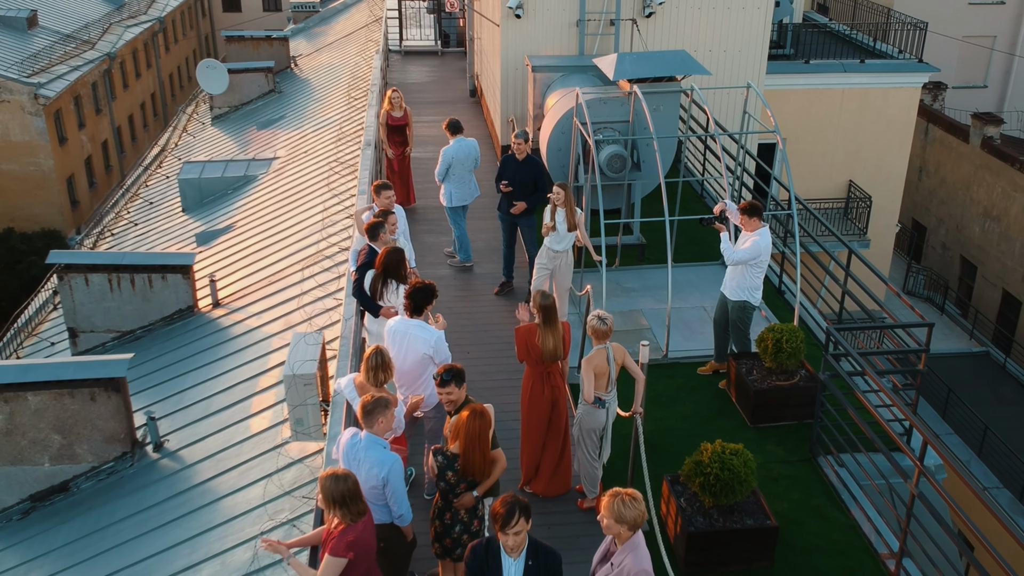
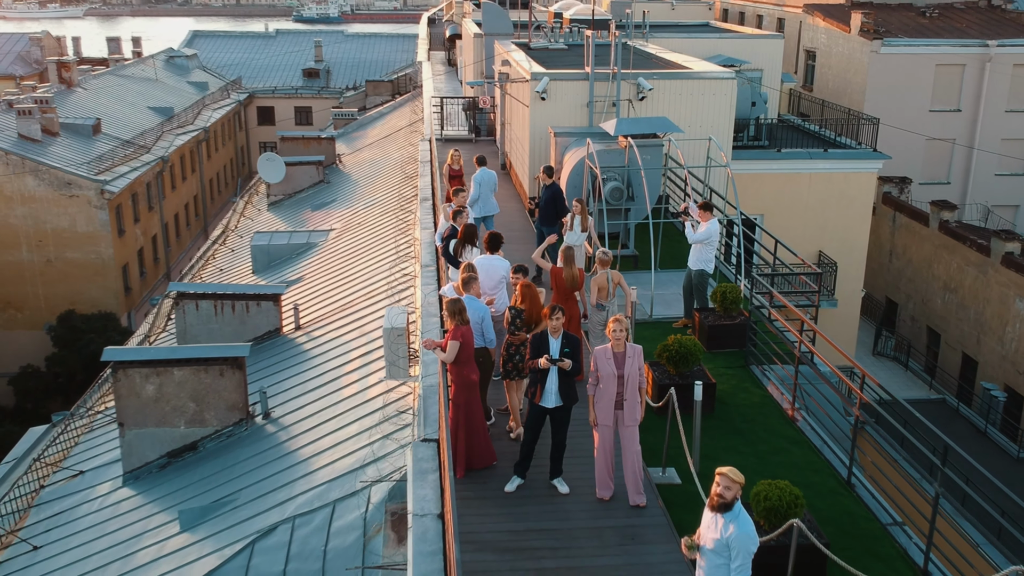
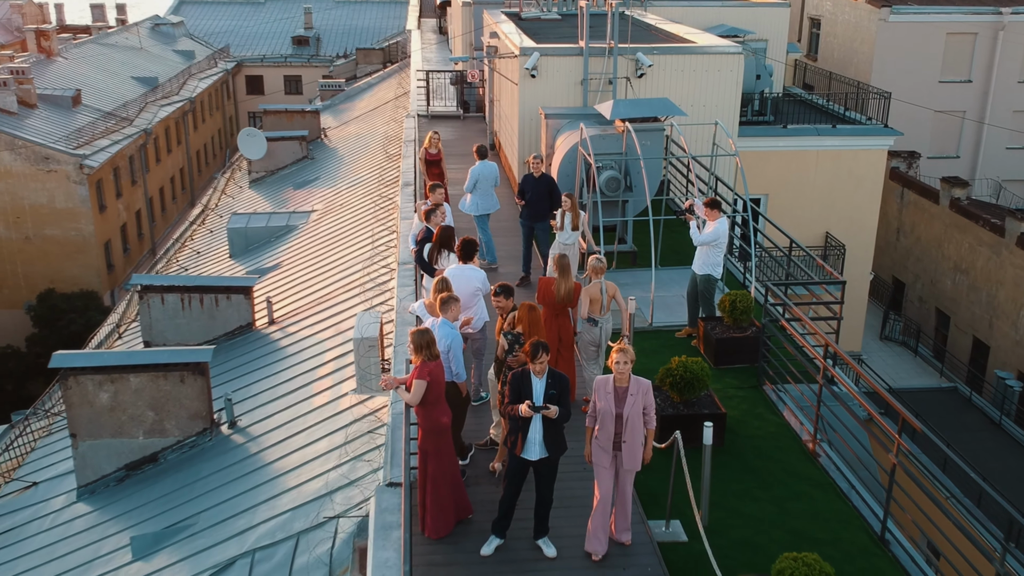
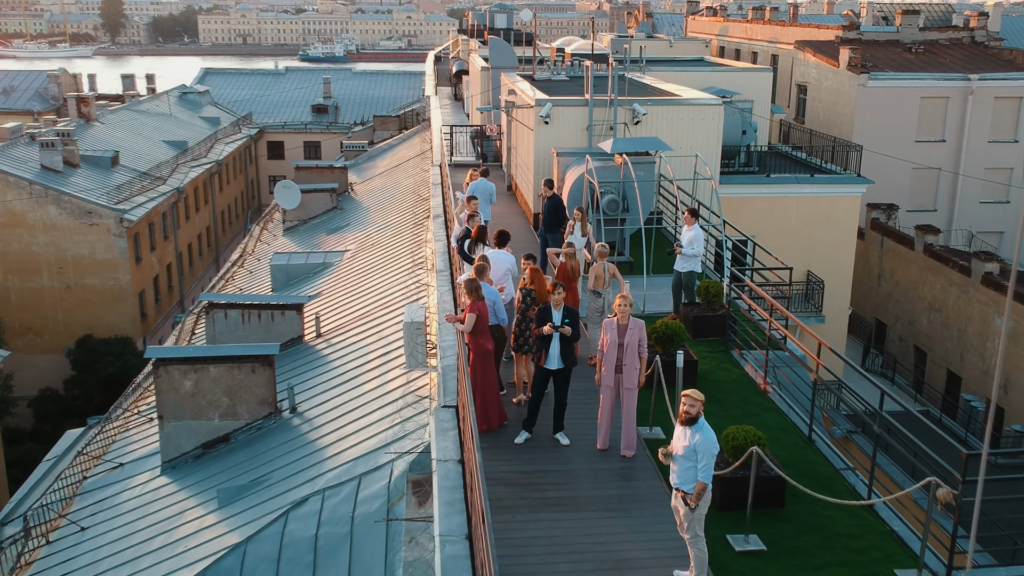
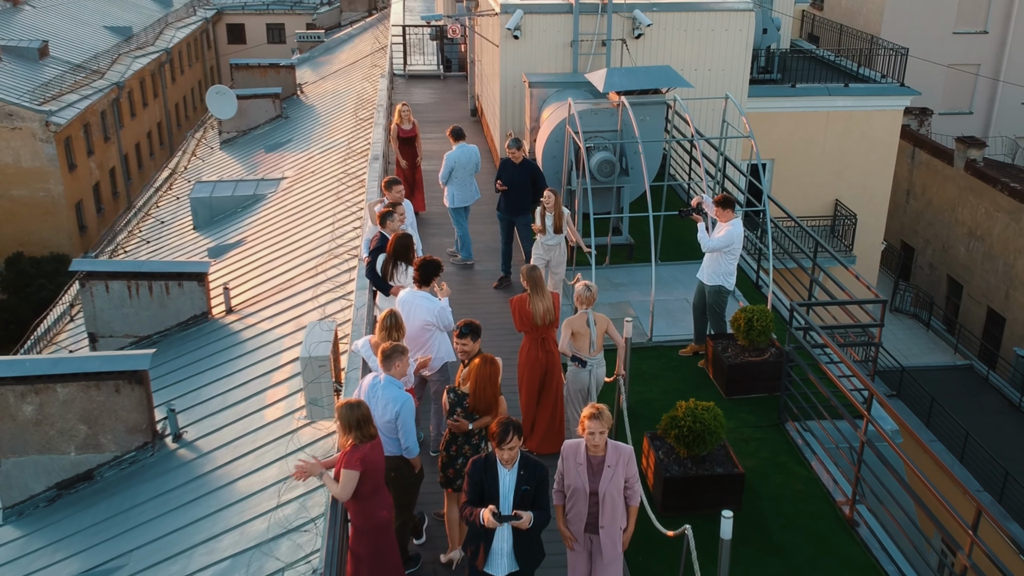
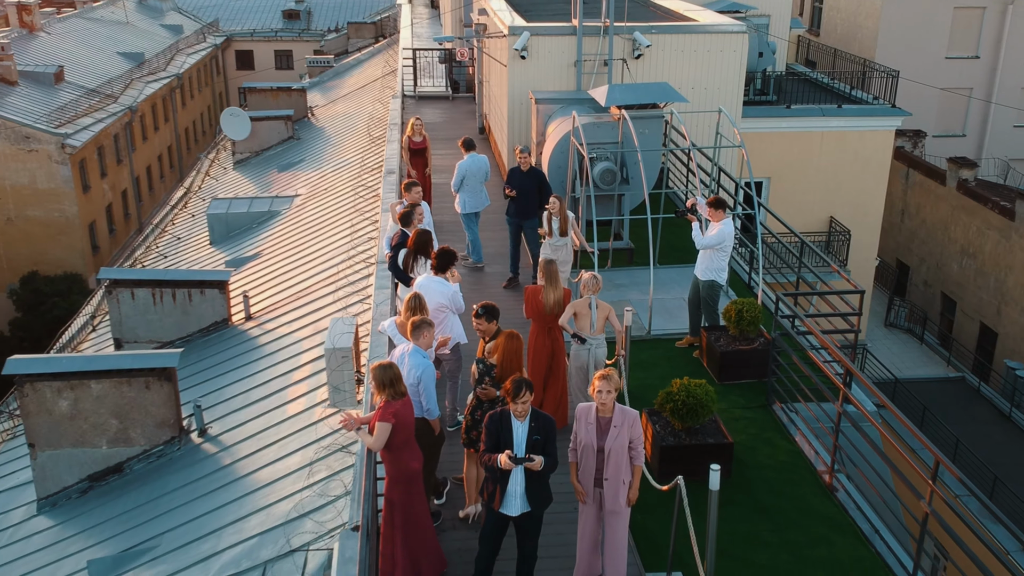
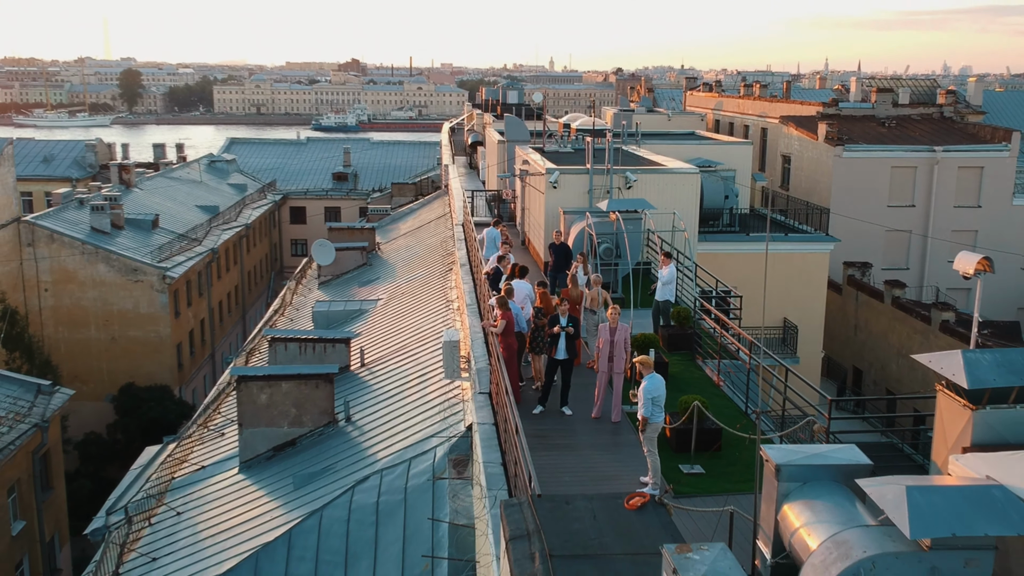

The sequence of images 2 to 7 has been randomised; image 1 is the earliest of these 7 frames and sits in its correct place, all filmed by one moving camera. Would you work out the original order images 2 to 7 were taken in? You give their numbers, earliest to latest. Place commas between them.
5, 6, 3, 2, 4, 7
